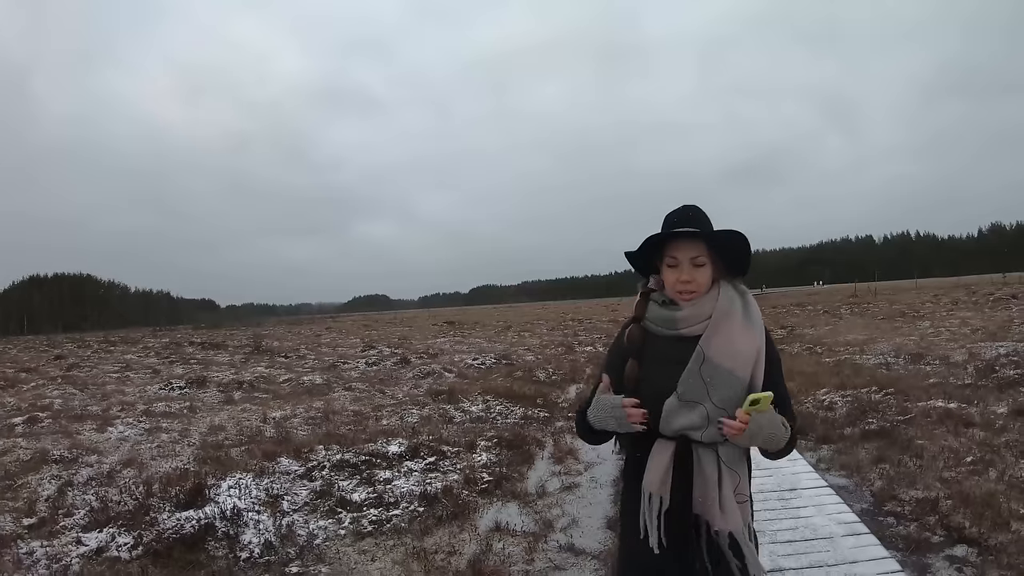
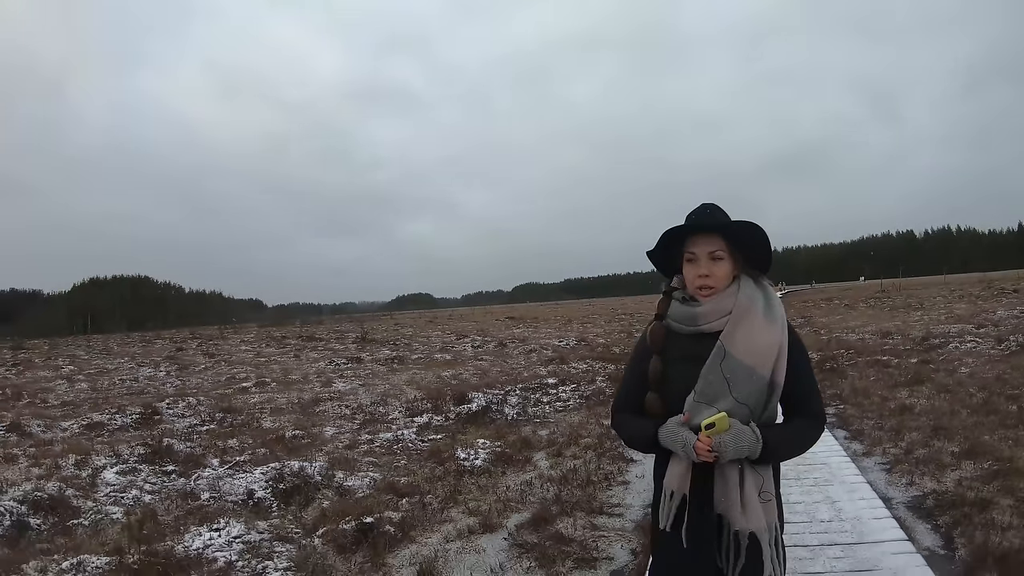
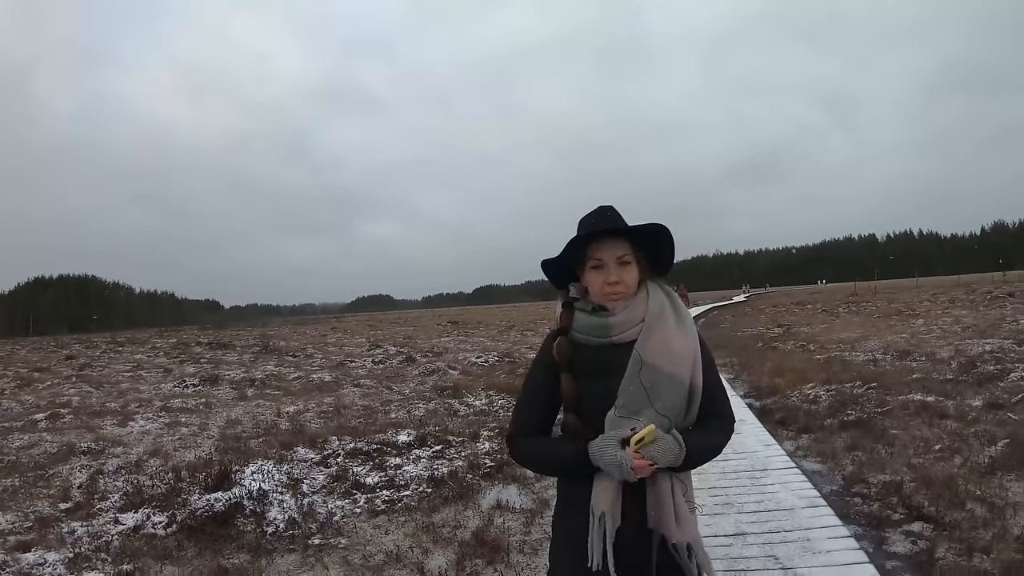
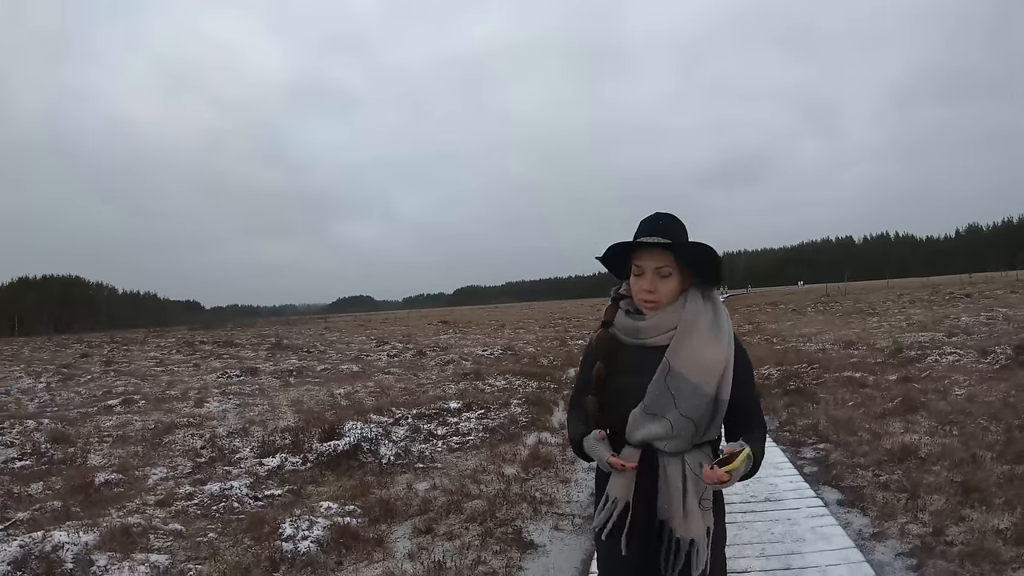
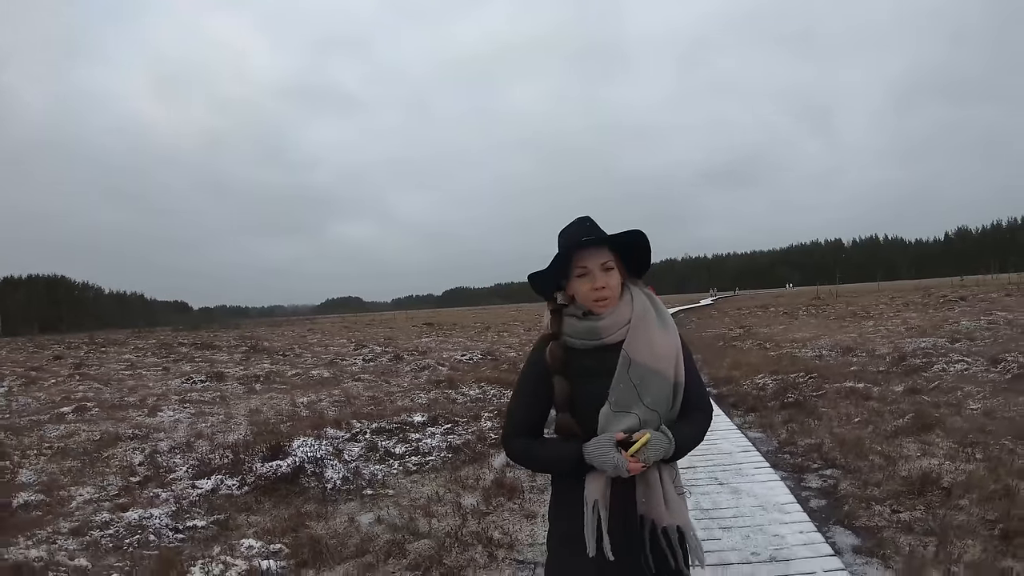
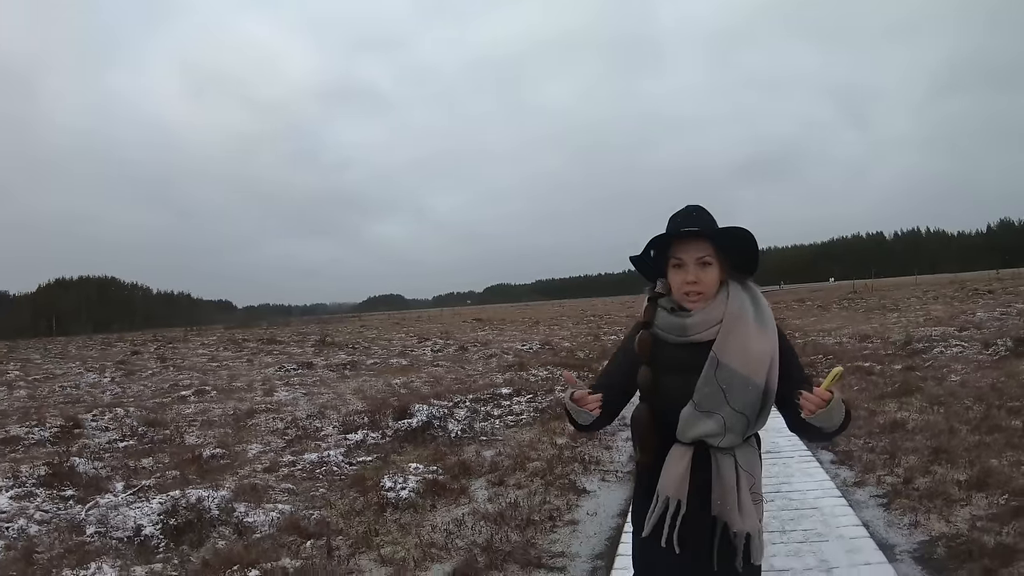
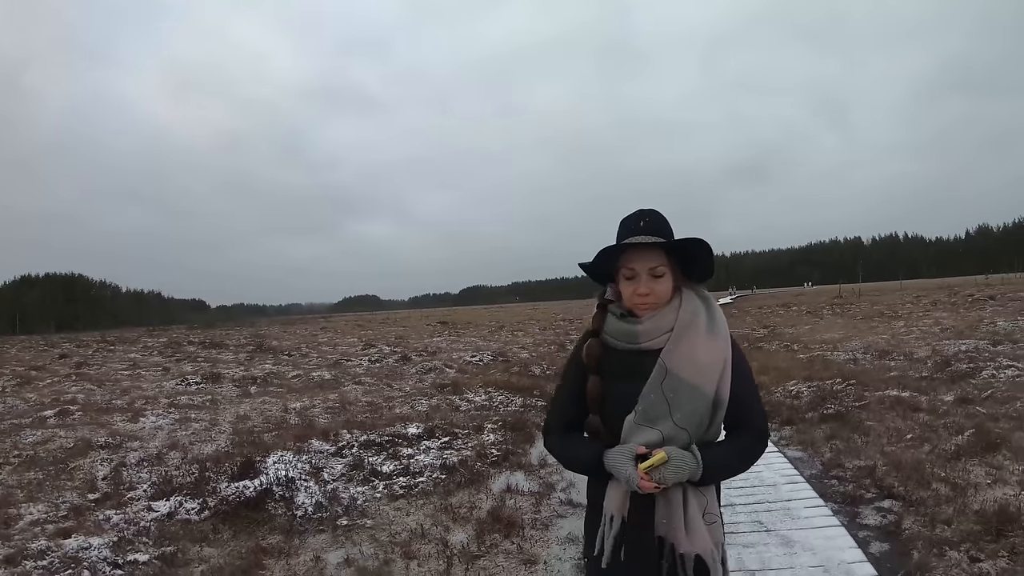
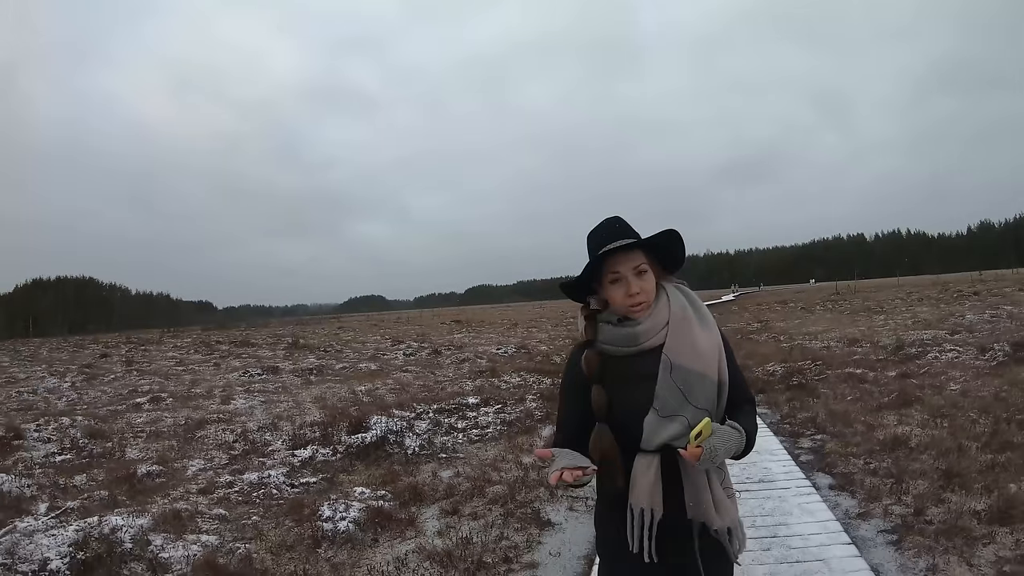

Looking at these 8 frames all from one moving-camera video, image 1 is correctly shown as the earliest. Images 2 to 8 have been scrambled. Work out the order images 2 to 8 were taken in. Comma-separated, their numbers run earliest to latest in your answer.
3, 7, 5, 4, 8, 6, 2
